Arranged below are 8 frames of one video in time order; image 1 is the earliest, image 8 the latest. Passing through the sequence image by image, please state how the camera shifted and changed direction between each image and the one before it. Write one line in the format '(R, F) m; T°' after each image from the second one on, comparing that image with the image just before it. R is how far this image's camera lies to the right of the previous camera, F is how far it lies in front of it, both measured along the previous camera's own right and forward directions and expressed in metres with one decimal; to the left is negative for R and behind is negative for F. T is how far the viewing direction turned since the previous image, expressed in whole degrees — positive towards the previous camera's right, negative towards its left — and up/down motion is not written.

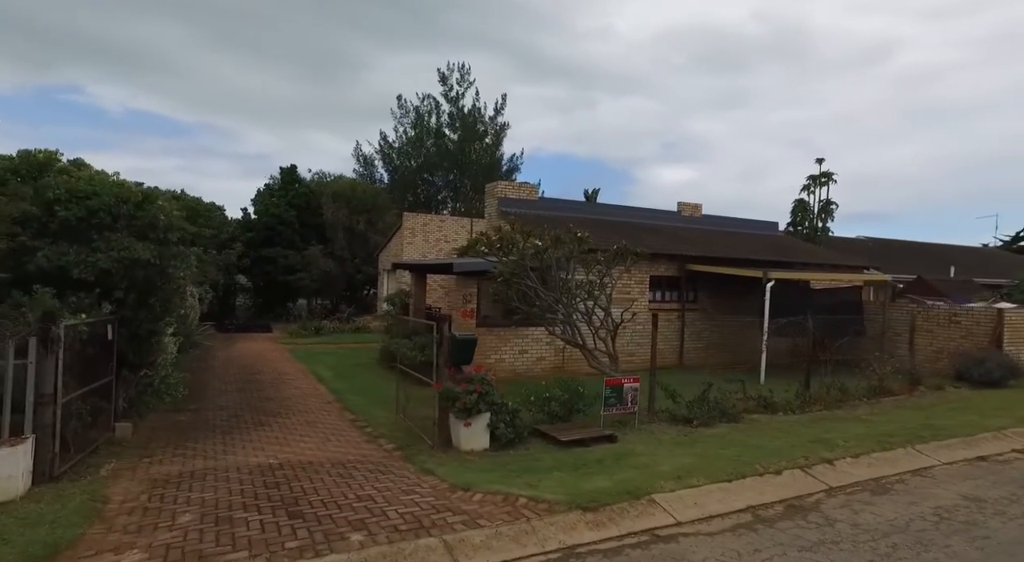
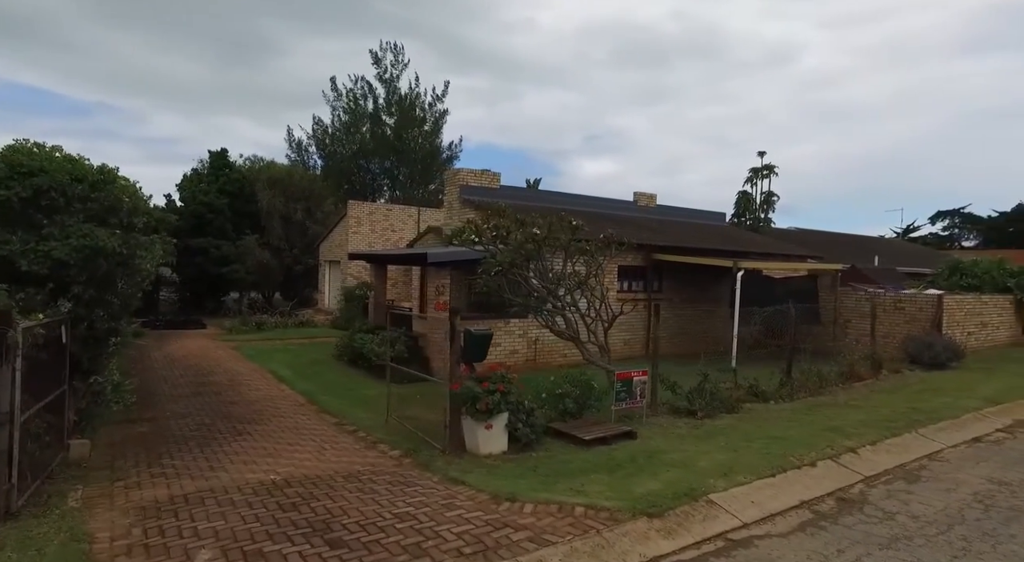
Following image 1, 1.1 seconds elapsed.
(-0.9, +0.5) m; +7°
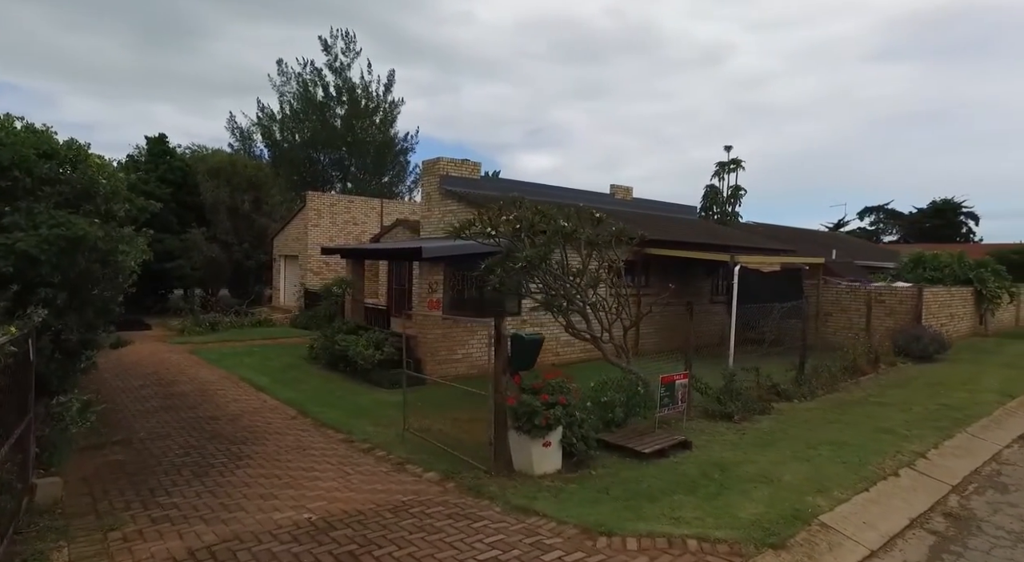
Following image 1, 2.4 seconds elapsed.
(-1.0, +0.8) m; +6°
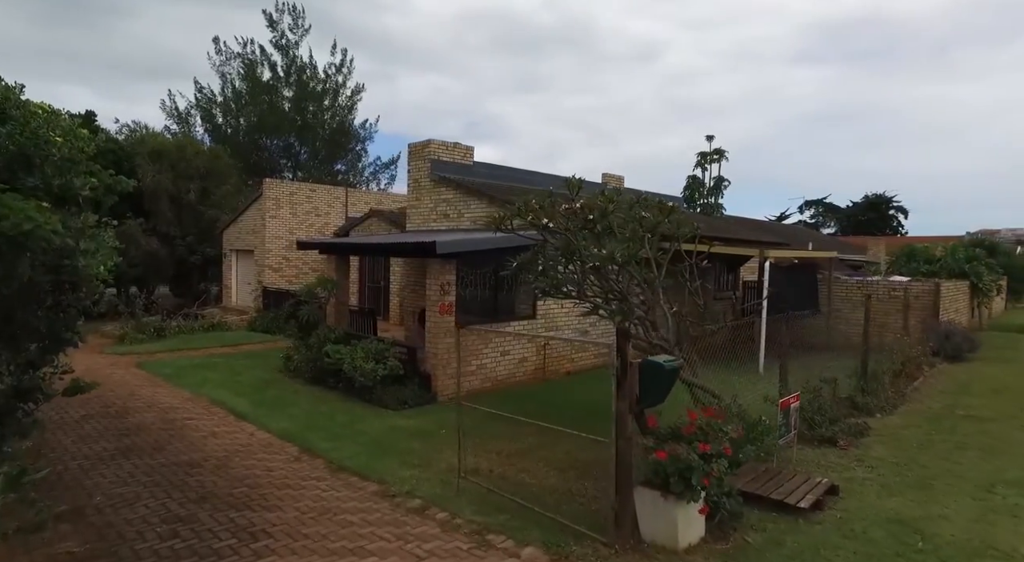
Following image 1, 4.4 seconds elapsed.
(-1.2, +1.5) m; +5°
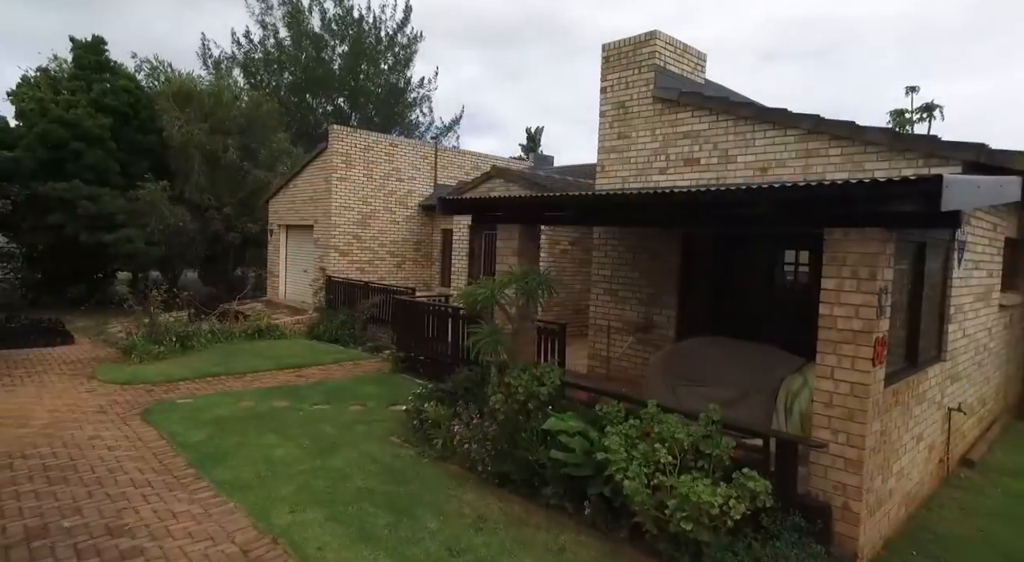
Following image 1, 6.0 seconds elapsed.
(-3.0, +5.3) m; -2°
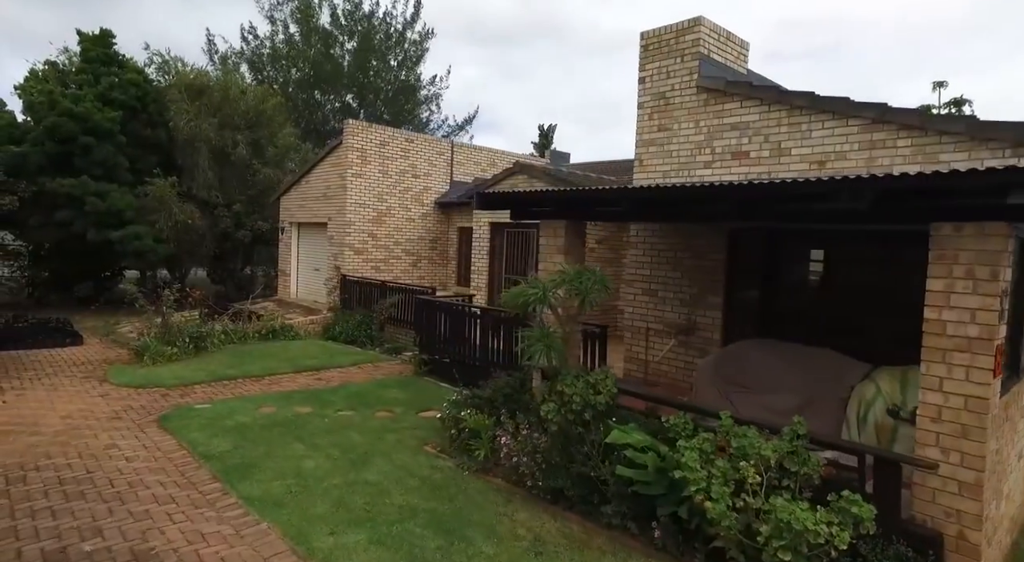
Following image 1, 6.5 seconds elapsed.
(-0.4, +0.4) m; 0°
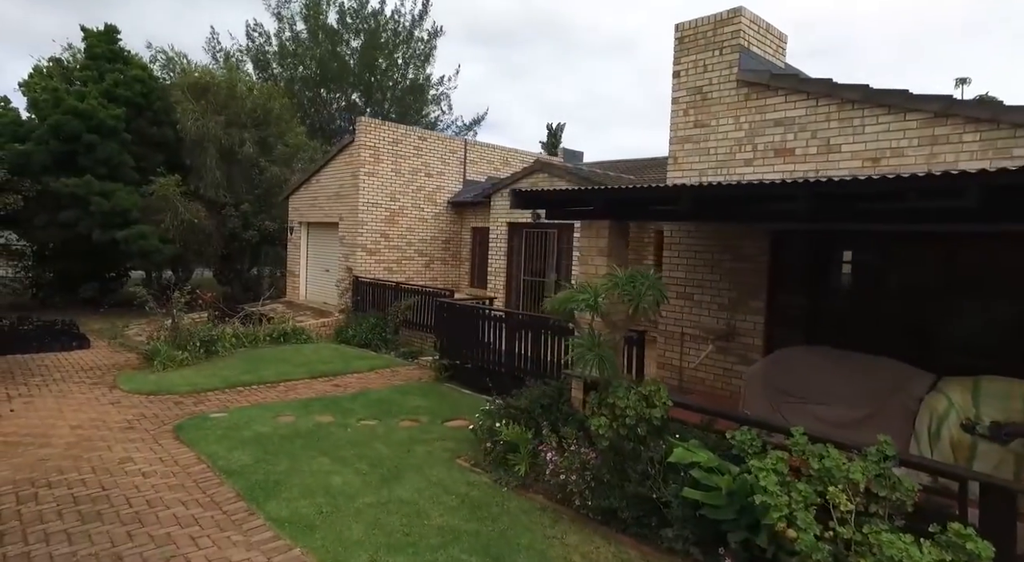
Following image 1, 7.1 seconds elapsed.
(-0.3, +0.3) m; 0°
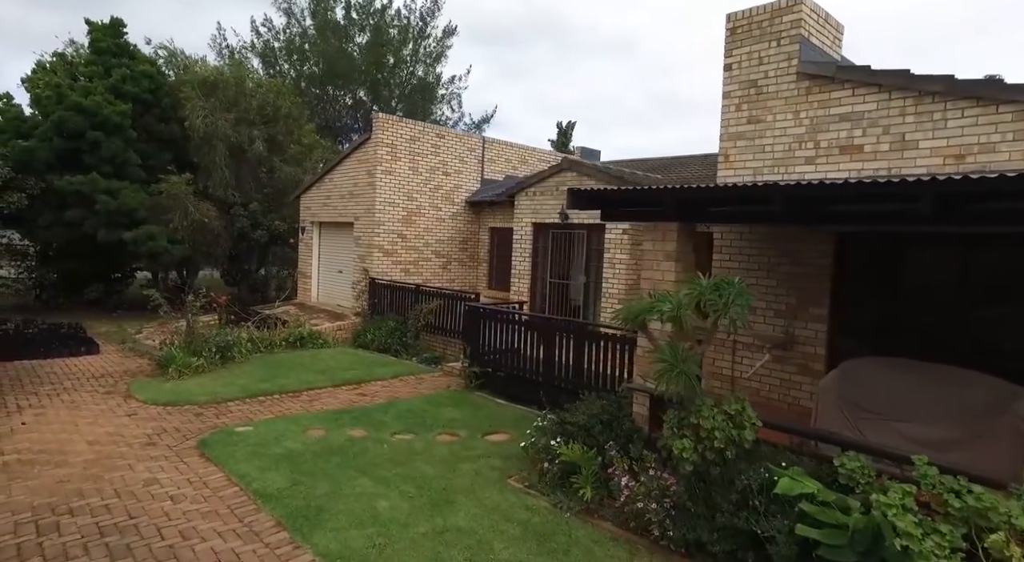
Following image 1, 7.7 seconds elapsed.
(-0.5, +0.4) m; 0°
